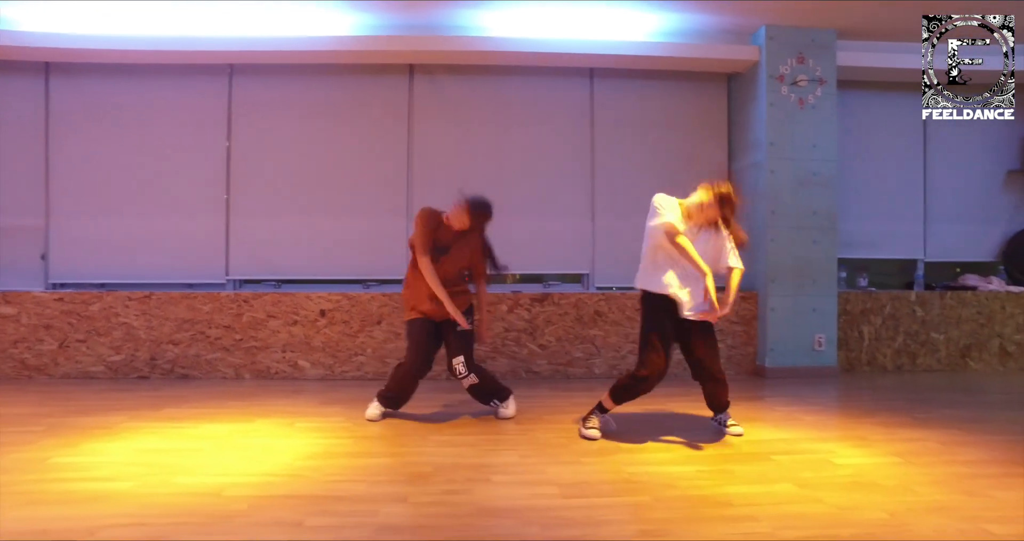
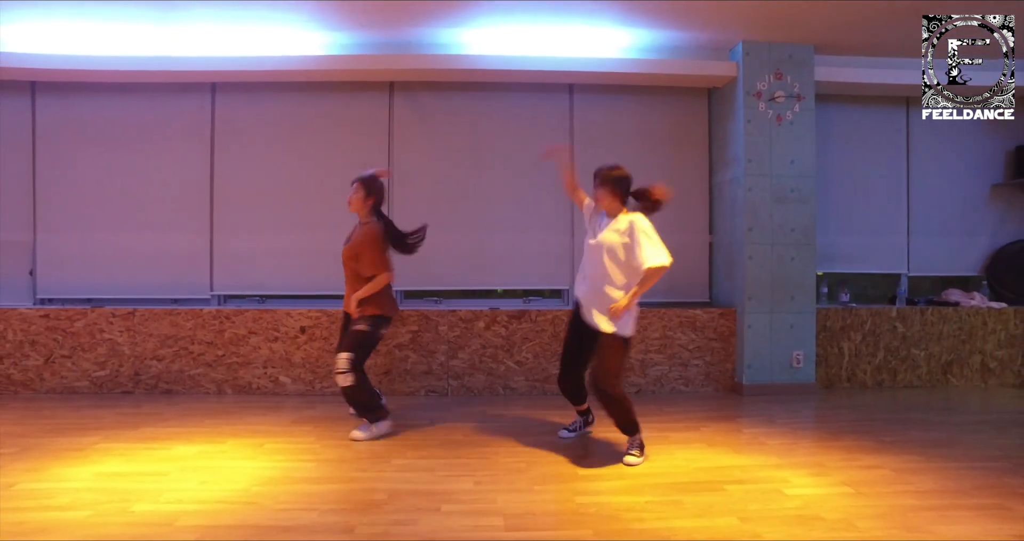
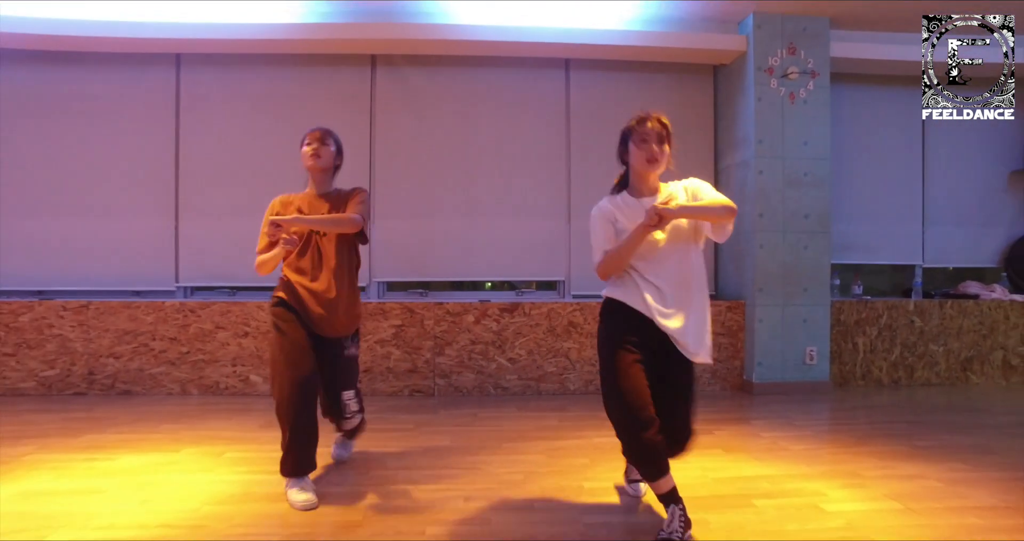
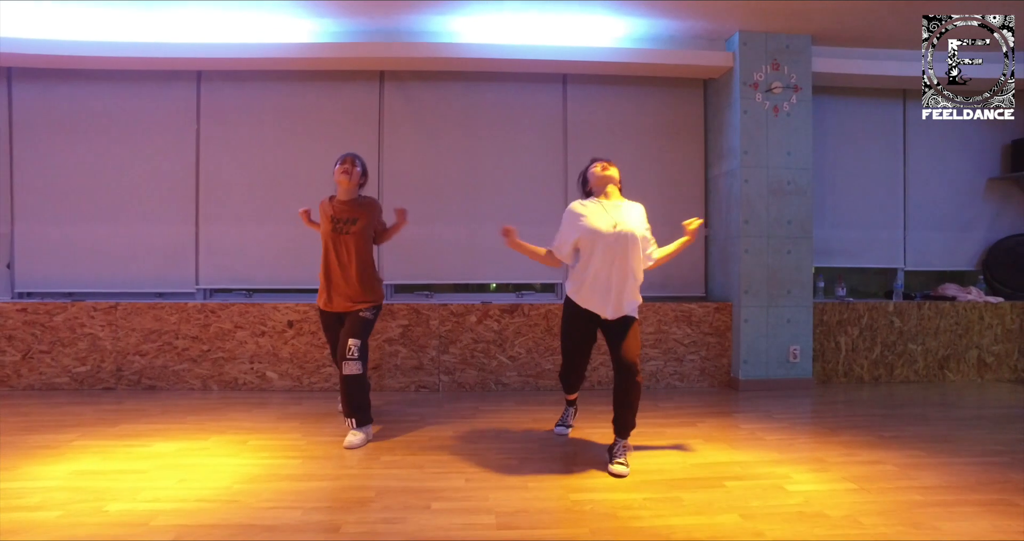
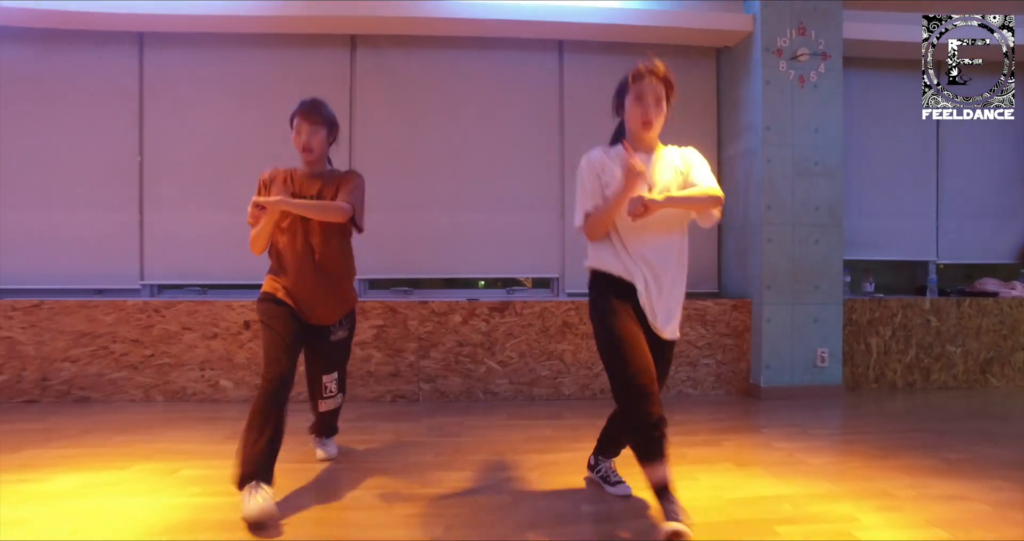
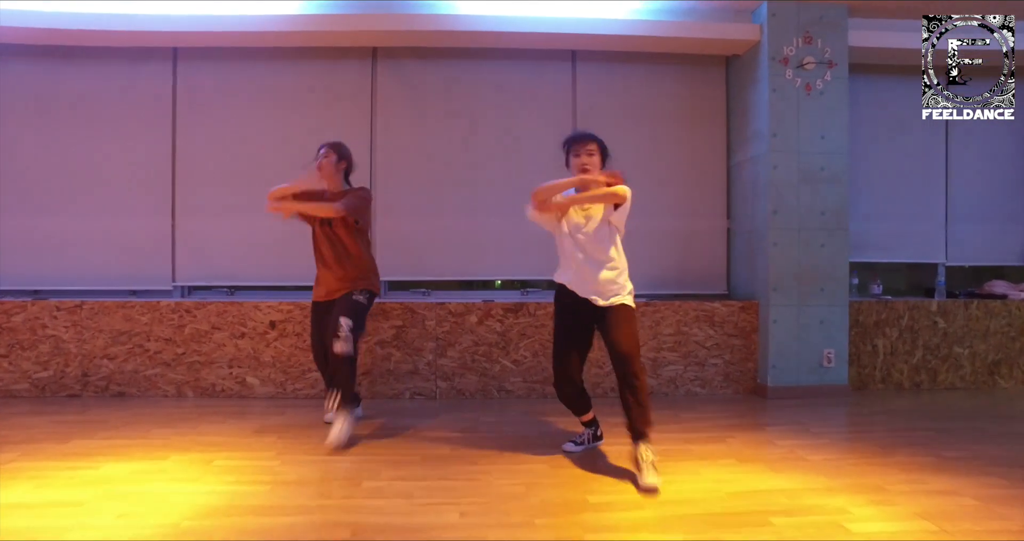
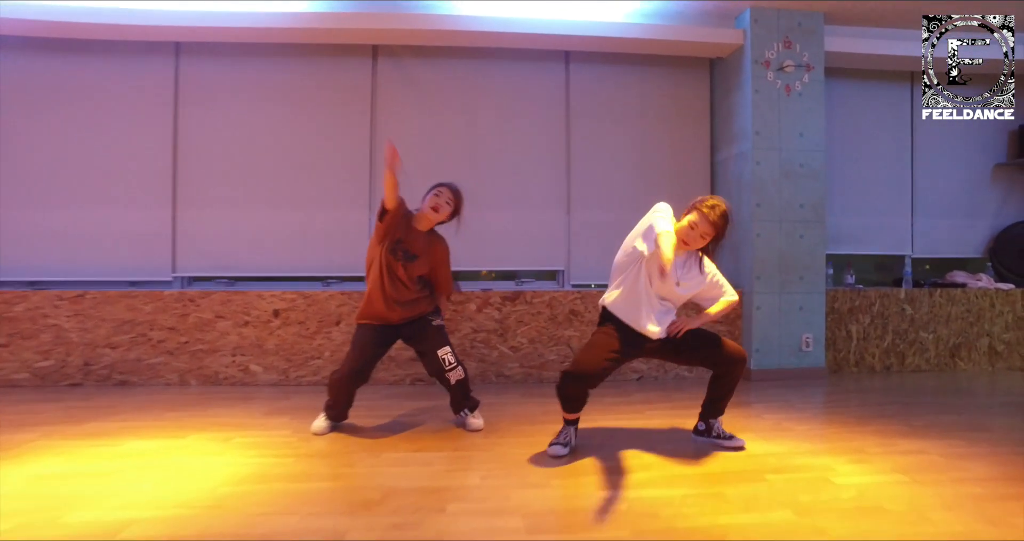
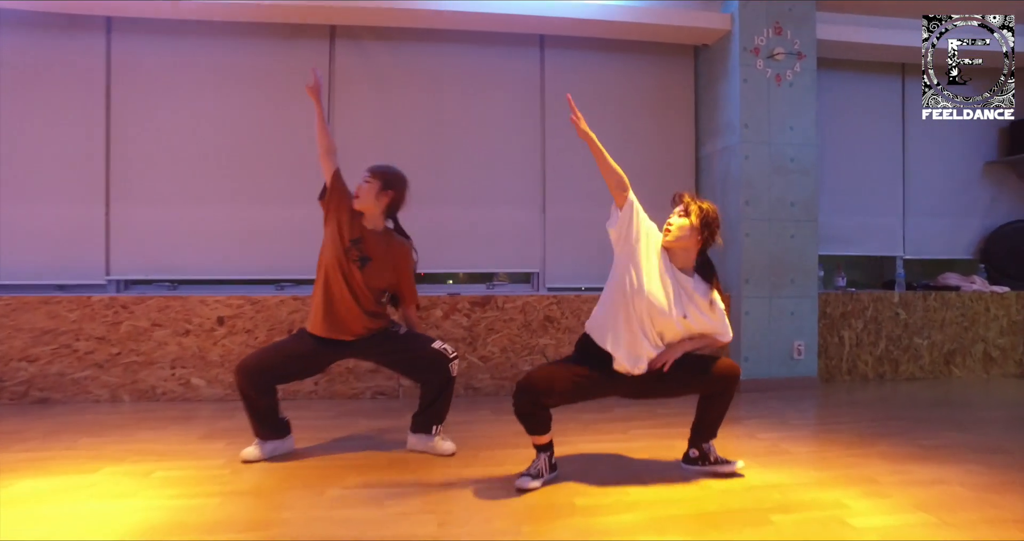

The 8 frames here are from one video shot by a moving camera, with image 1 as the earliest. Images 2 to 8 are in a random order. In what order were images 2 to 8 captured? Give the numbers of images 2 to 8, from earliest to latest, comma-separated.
7, 8, 5, 3, 4, 6, 2
